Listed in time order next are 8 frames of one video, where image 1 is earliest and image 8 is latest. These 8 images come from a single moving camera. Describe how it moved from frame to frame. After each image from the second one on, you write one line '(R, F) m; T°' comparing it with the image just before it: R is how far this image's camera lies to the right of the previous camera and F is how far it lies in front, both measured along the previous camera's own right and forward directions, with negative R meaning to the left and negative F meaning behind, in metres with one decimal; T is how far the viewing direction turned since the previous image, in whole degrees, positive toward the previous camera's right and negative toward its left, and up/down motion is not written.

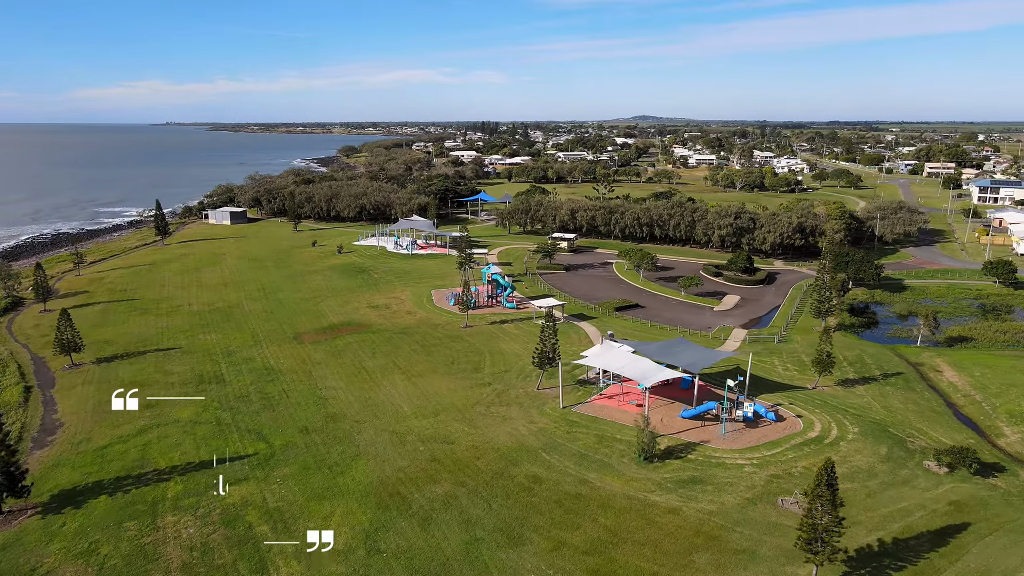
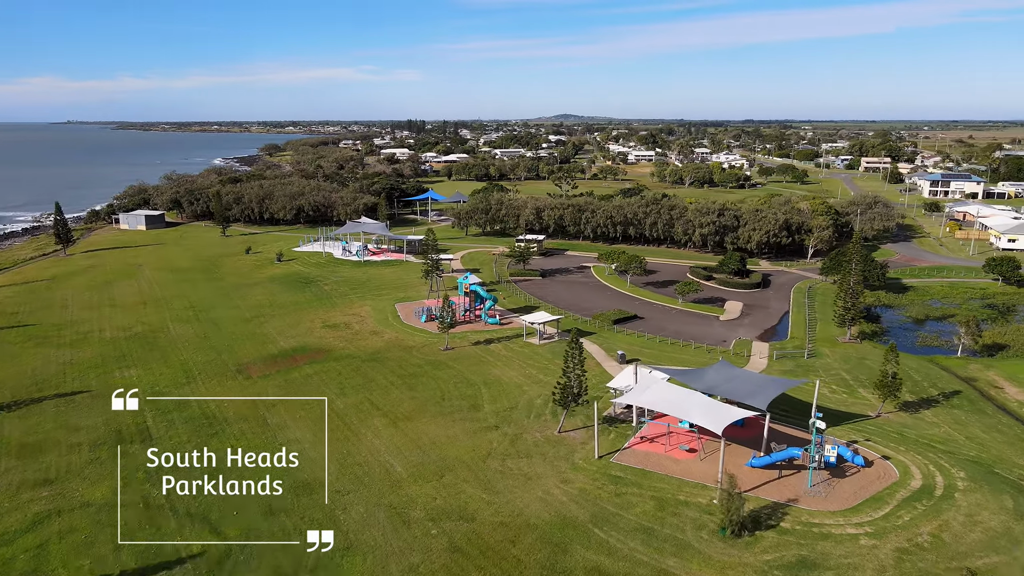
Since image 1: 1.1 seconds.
(-3.4, +7.6) m; +6°
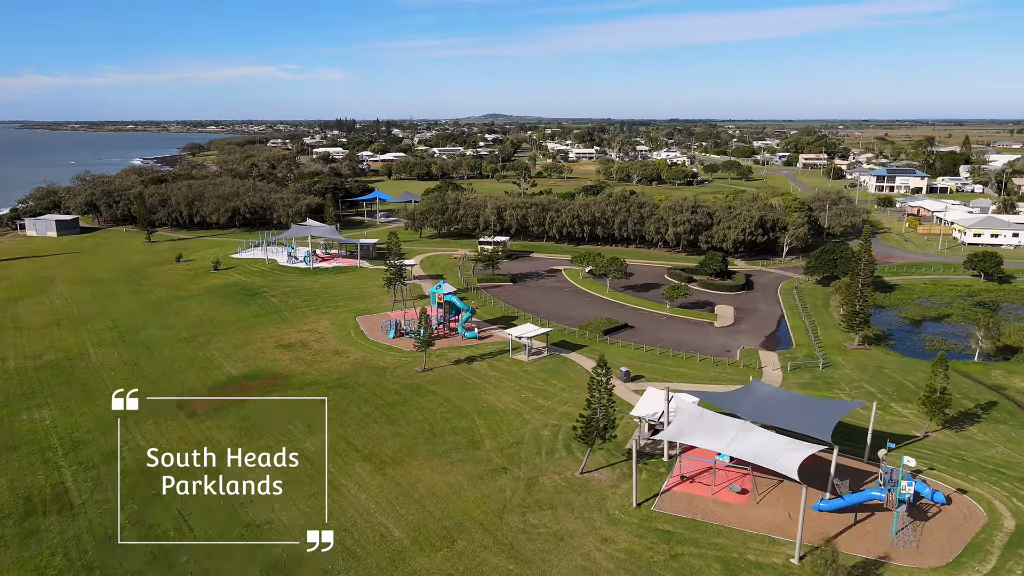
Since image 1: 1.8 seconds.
(-2.6, +5.1) m; +5°
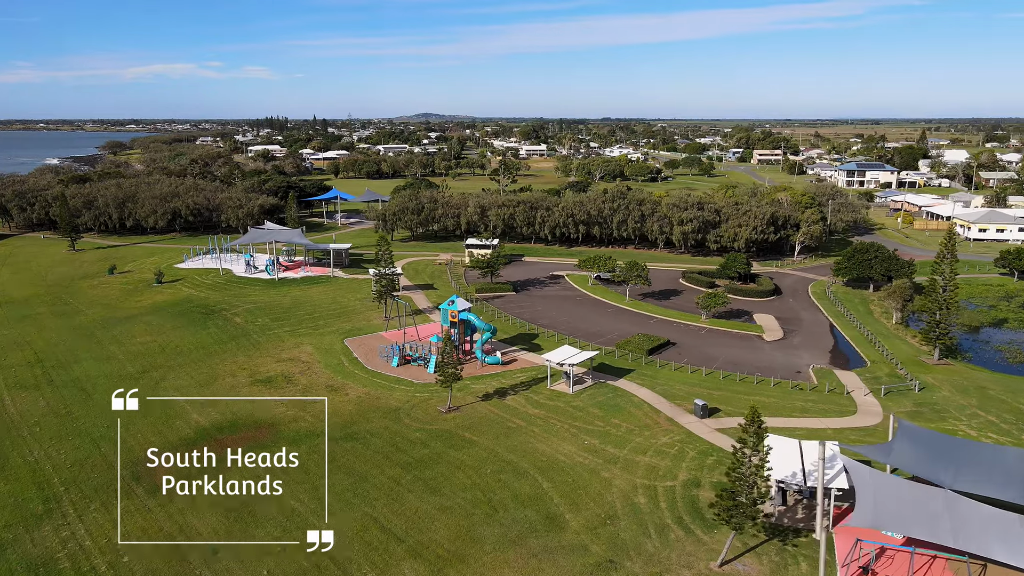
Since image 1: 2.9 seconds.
(-4.4, +7.3) m; +5°
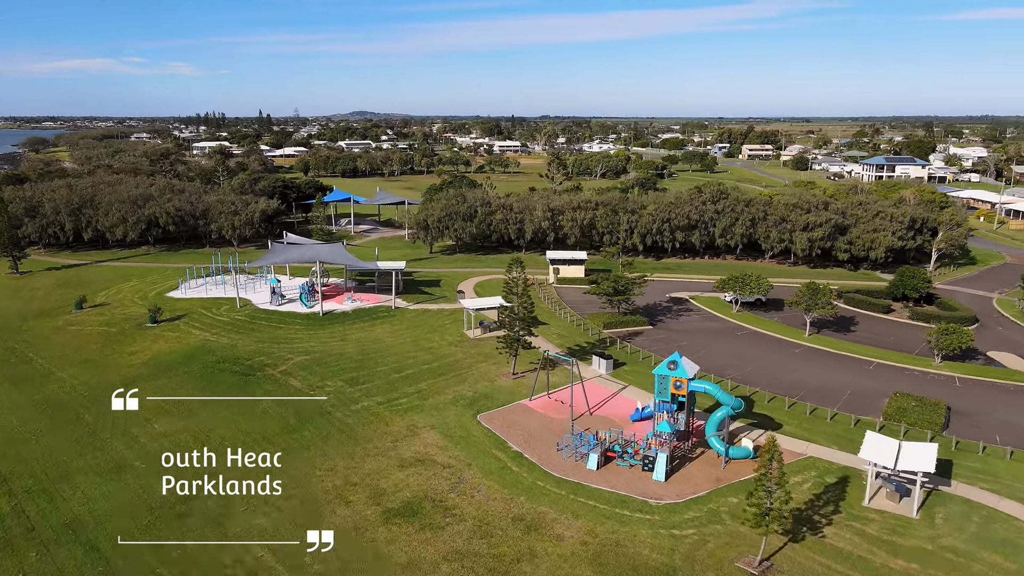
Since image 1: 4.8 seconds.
(-9.6, +12.7) m; +5°
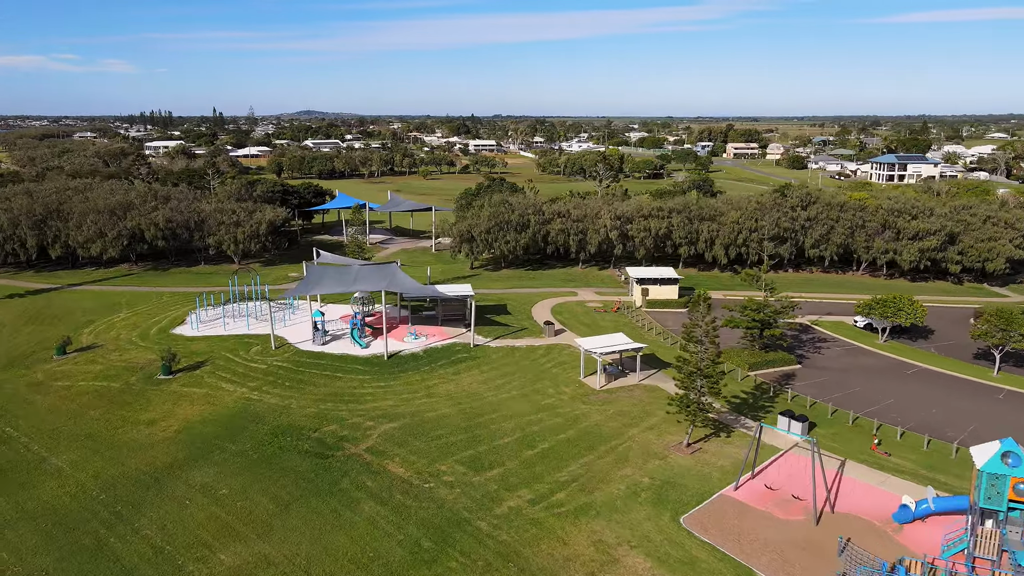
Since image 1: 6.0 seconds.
(-6.5, +7.7) m; +4°
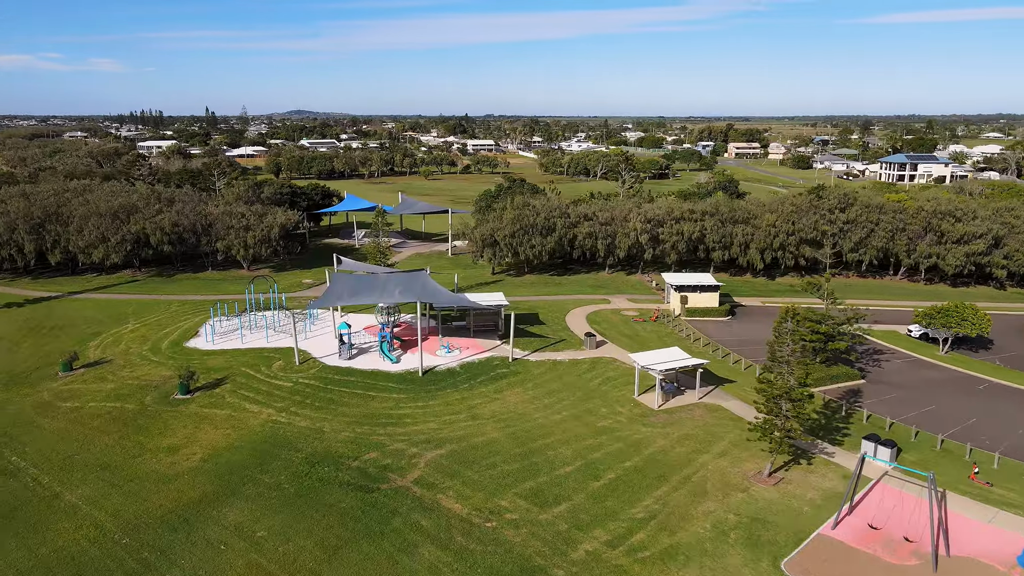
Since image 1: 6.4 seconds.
(-2.0, +2.1) m; +1°
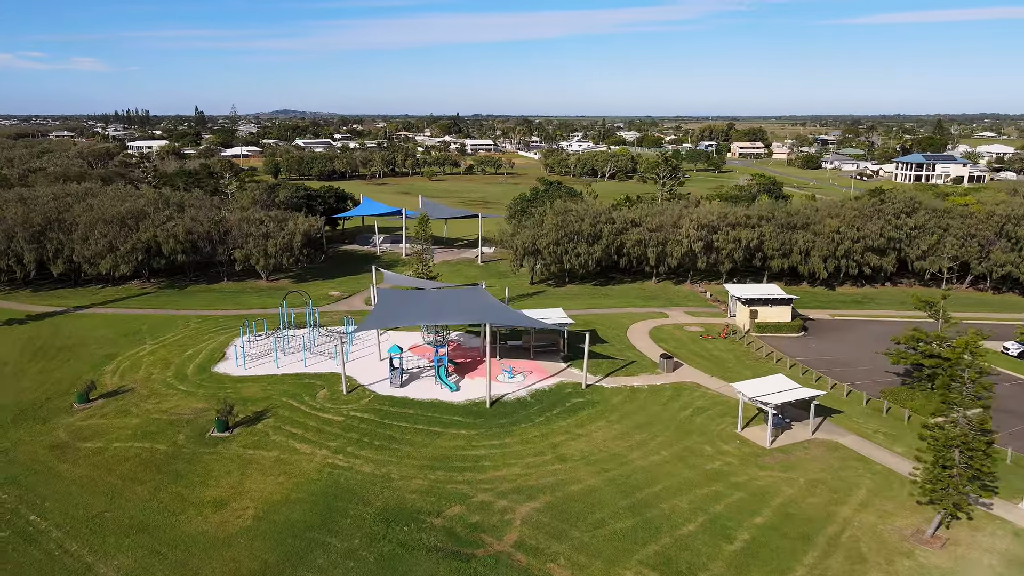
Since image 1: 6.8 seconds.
(-3.0, +3.1) m; +1°
